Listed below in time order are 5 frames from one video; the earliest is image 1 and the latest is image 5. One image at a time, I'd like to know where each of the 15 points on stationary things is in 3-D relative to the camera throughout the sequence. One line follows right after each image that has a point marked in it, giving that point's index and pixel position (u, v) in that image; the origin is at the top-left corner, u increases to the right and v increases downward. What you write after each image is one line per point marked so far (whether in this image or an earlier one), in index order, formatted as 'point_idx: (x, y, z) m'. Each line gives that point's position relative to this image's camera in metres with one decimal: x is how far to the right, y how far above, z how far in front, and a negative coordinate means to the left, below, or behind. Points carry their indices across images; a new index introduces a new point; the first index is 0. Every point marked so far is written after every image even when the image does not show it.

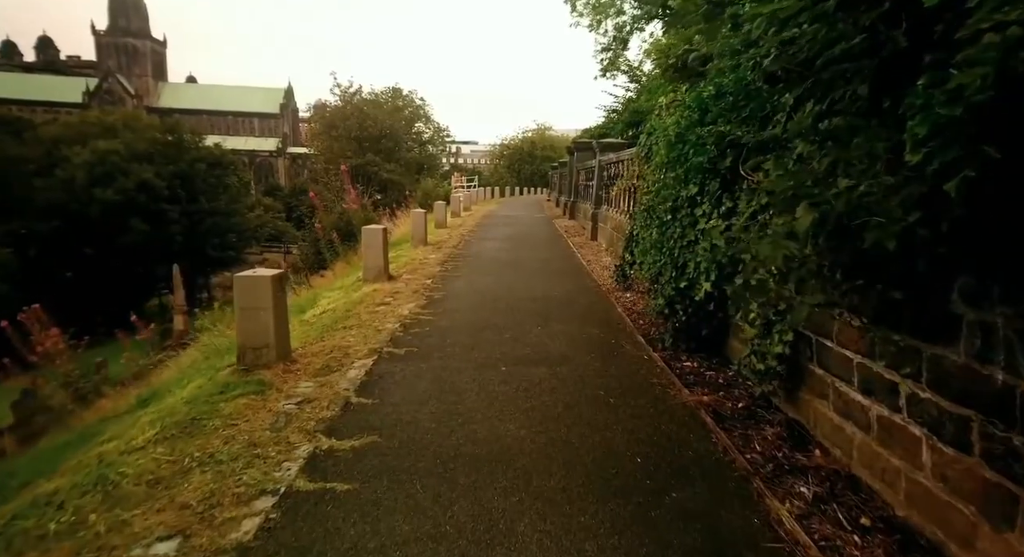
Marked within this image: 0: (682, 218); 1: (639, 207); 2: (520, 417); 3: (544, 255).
0: (+1.5, +0.5, +4.7) m
1: (+1.7, +0.9, +7.0) m
2: (+0.1, -0.9, +3.6) m
3: (+0.6, +0.4, +10.5) m
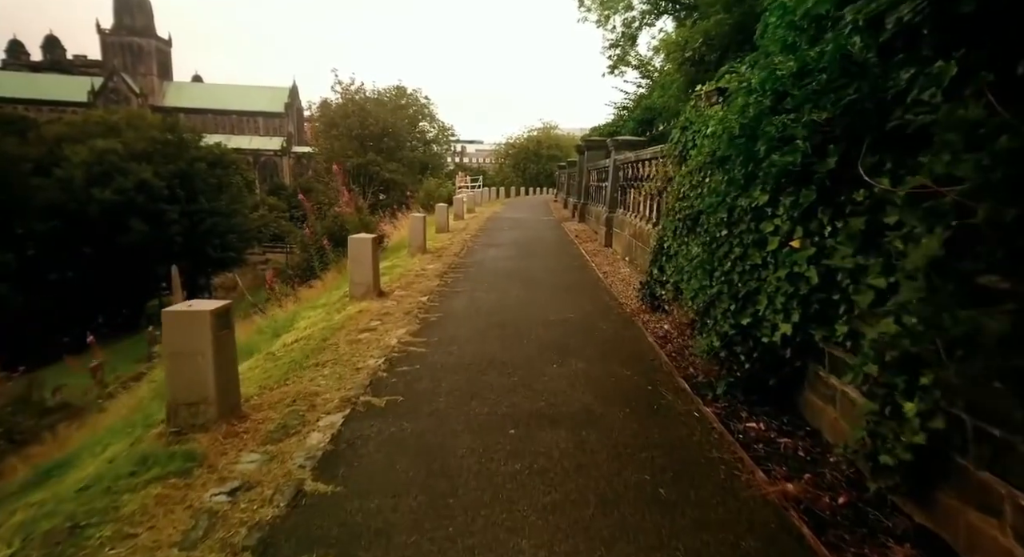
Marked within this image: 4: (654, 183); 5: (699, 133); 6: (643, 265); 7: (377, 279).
0: (+1.6, +0.3, +3.7) m
1: (+1.8, +0.7, +5.9) m
2: (+0.1, -1.2, +2.5) m
3: (+0.8, +0.2, +9.4) m
4: (+2.0, +1.3, +7.4) m
5: (+1.9, +1.4, +5.3) m
6: (+2.0, +0.2, +7.9) m
7: (-1.8, 0.0, +7.3) m
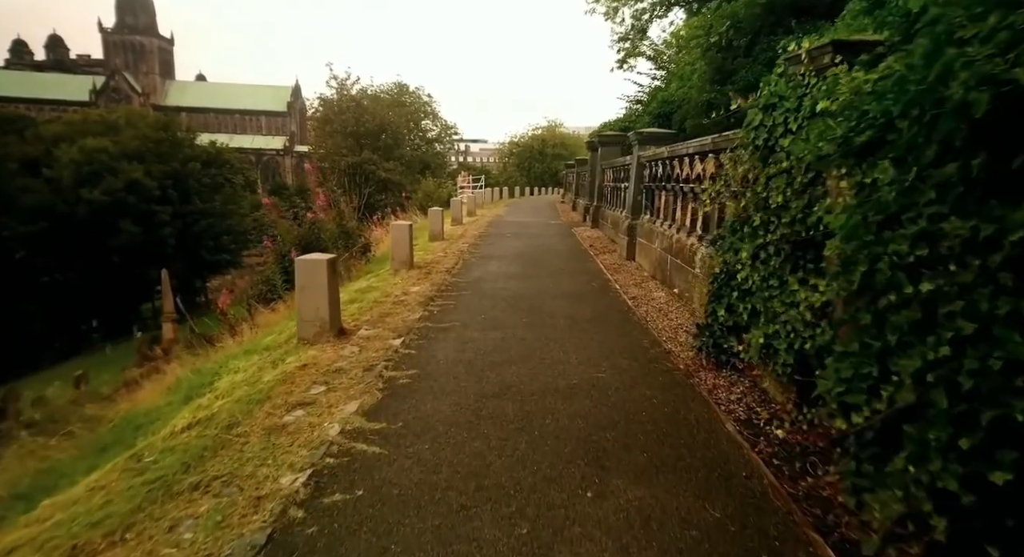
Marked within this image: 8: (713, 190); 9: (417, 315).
0: (+1.6, -0.1, +1.8) m
1: (+1.8, +0.3, +4.1) m
2: (+0.1, -1.5, +0.7) m
3: (+0.8, -0.1, +7.6) m
4: (+2.0, +1.0, +5.5) m
5: (+1.9, +1.1, +3.5) m
6: (+2.0, -0.2, +6.0) m
7: (-1.8, -0.3, +5.5) m
8: (+2.0, +0.9, +5.2) m
9: (-1.1, -0.4, +6.0) m
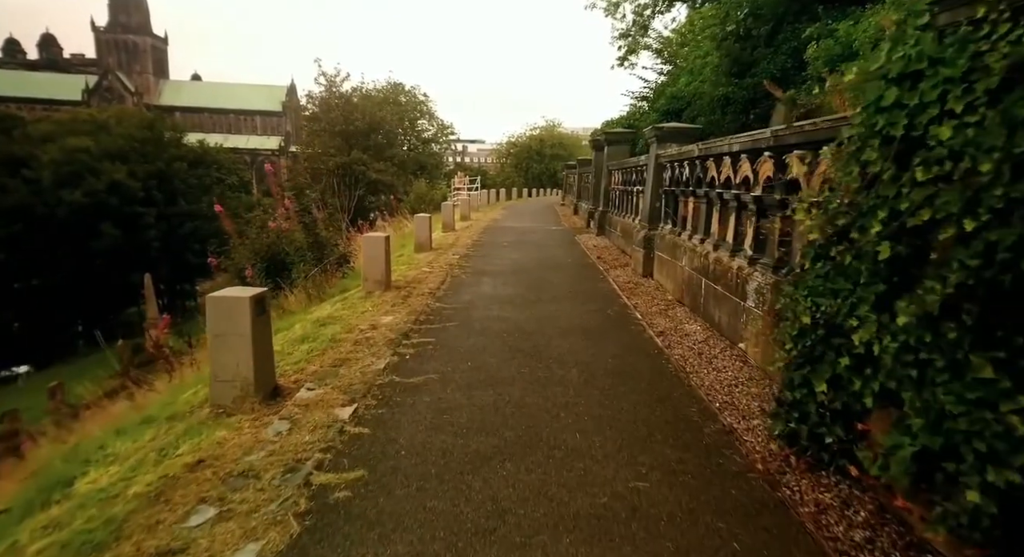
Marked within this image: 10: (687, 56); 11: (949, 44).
0: (+1.6, -0.4, +0.4) m
1: (+1.8, 0.0, +2.6) m
2: (+0.1, -1.8, -0.7) m
3: (+0.8, -0.4, +6.1) m
4: (+2.0, +0.6, +4.1) m
5: (+1.9, +0.8, +2.0) m
6: (+2.0, -0.5, +4.6) m
7: (-1.8, -0.7, +4.0) m
8: (+1.9, +0.6, +3.8) m
9: (-1.1, -0.7, +4.6) m
10: (+6.2, +7.9, +19.0) m
11: (+1.9, +1.0, +2.3) m
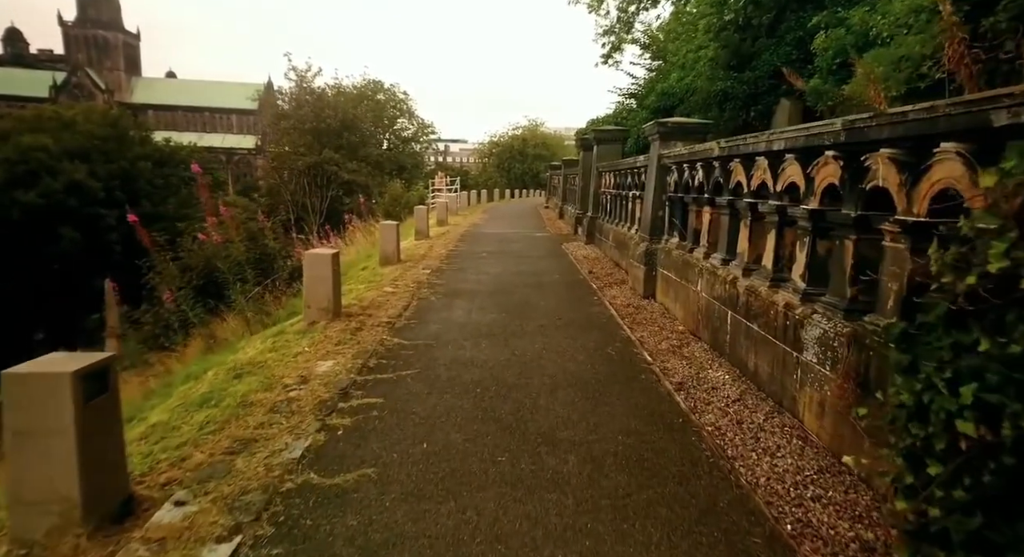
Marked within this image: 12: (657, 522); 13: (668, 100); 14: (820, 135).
0: (+1.5, -0.6, -0.9) m
1: (+1.6, -0.3, +1.4) m
2: (+0.1, -2.1, -2.0) m
3: (+0.6, -0.7, +4.9) m
4: (+1.8, +0.4, +2.8) m
5: (+1.8, +0.5, +0.8) m
6: (+1.8, -0.8, +3.4) m
7: (-2.0, -1.0, +2.7) m
8: (+1.8, +0.3, +2.6) m
9: (-1.3, -1.0, +3.2) m
10: (+5.5, +7.6, +17.9) m
11: (+1.8, +0.8, +1.1) m
12: (+0.7, -1.2, +2.6) m
13: (+5.0, +5.7, +17.2) m
14: (+2.0, +0.9, +3.4) m
